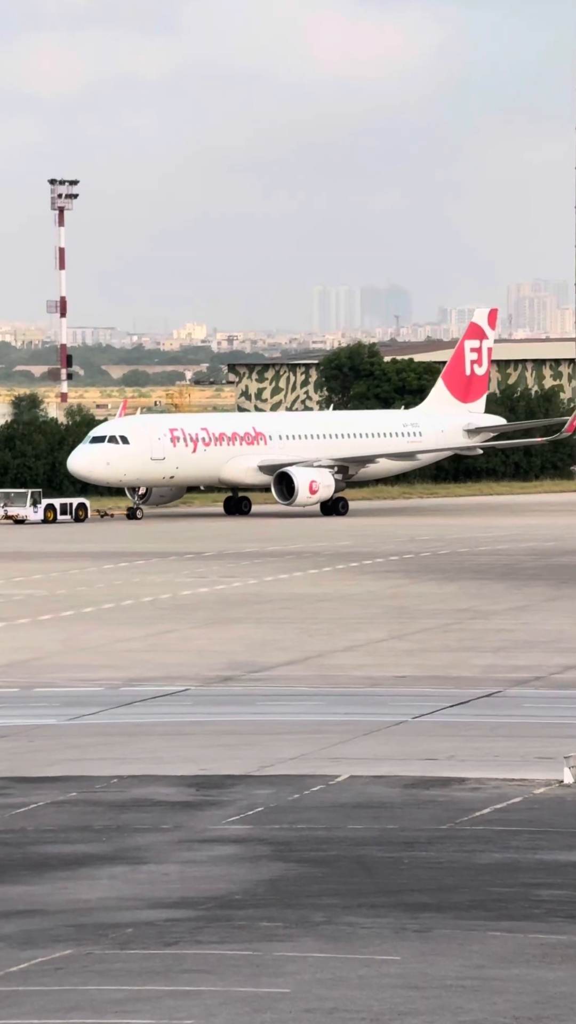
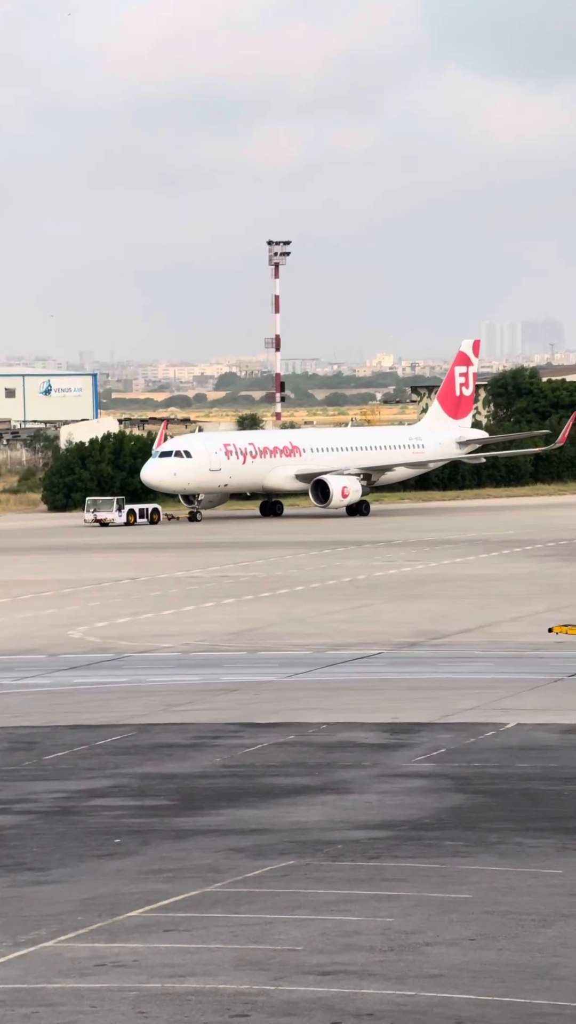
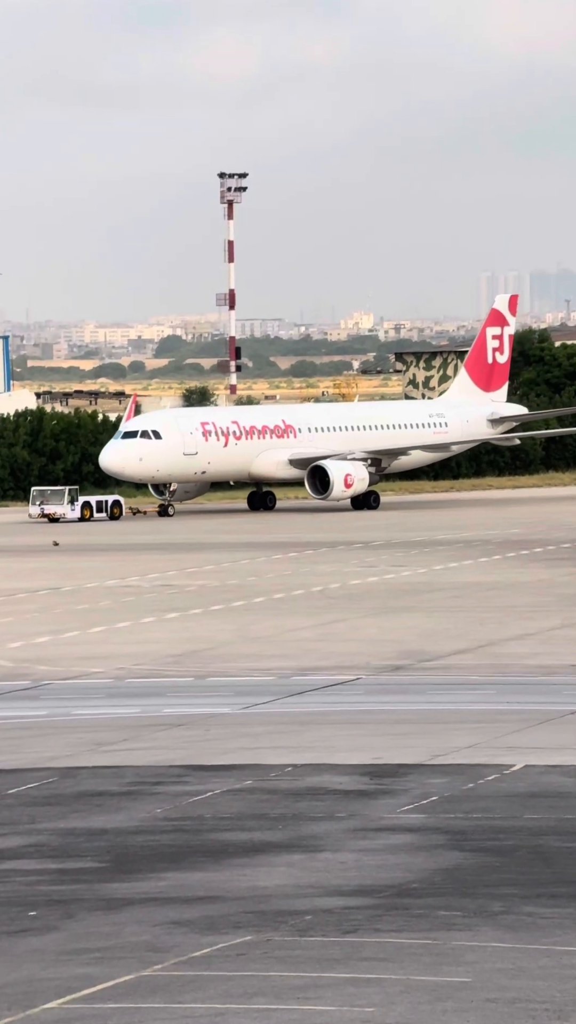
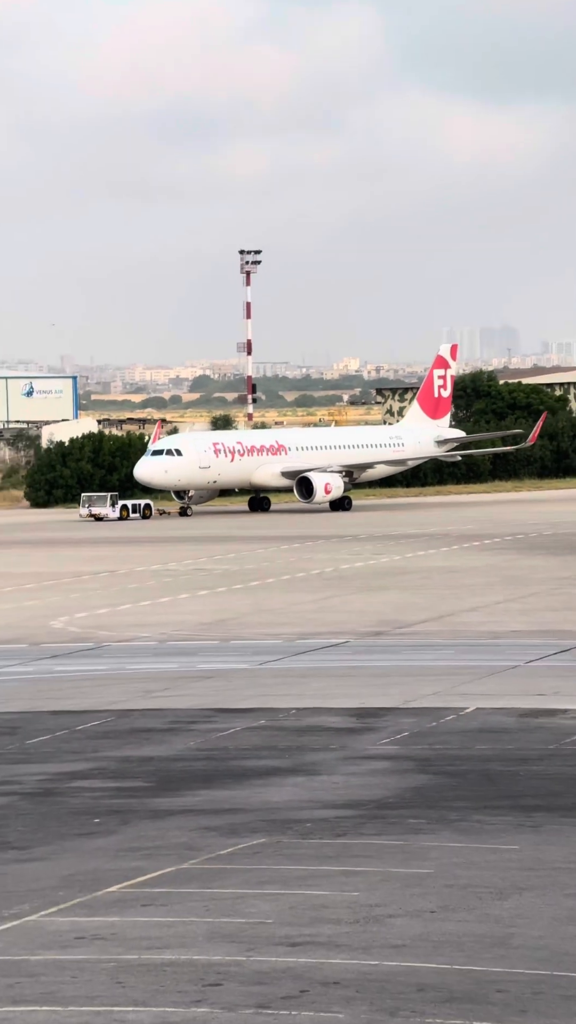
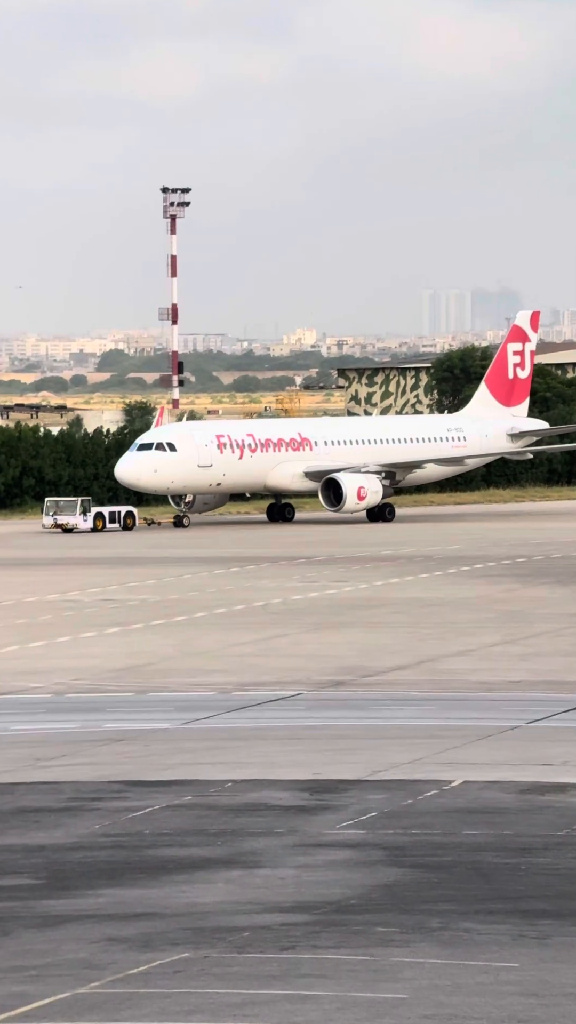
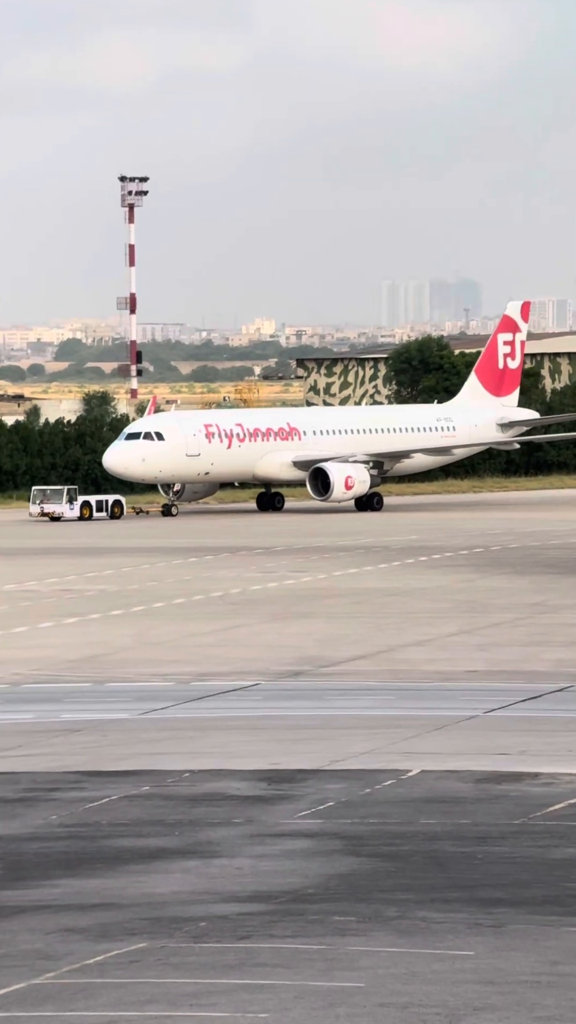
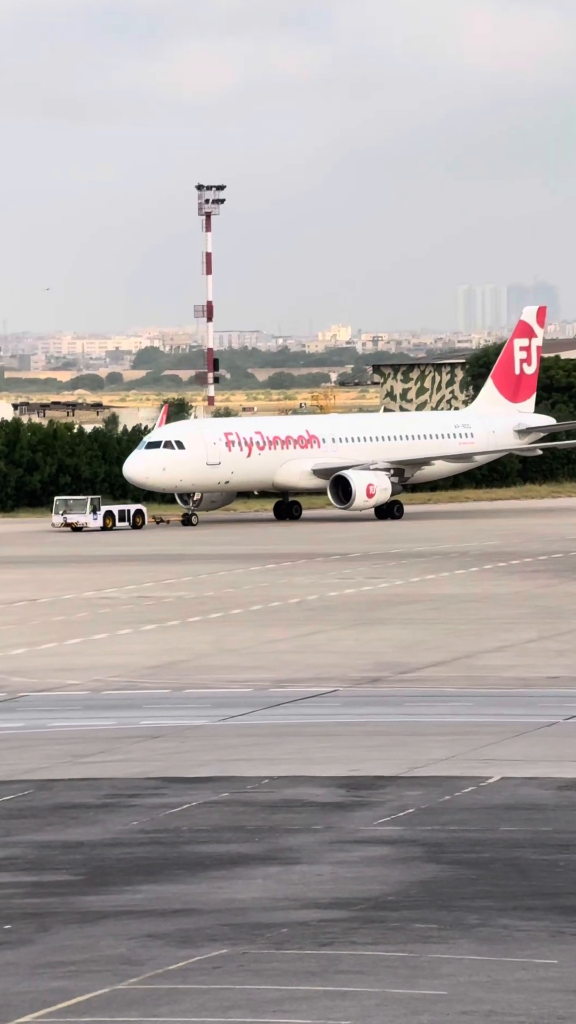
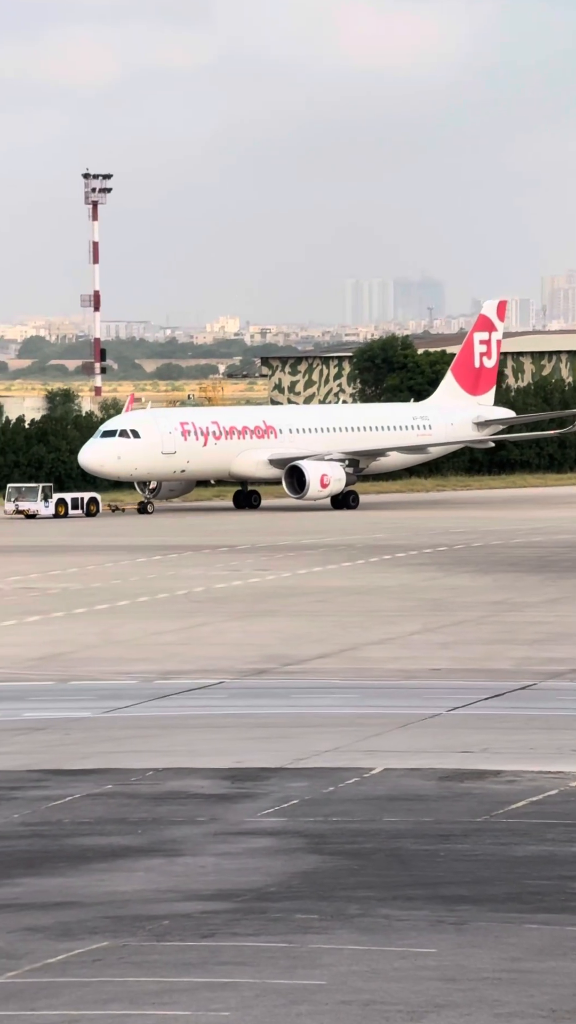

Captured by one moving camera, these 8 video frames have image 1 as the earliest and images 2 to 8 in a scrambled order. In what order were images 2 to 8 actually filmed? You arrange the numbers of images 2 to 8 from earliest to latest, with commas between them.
8, 6, 5, 7, 3, 4, 2
